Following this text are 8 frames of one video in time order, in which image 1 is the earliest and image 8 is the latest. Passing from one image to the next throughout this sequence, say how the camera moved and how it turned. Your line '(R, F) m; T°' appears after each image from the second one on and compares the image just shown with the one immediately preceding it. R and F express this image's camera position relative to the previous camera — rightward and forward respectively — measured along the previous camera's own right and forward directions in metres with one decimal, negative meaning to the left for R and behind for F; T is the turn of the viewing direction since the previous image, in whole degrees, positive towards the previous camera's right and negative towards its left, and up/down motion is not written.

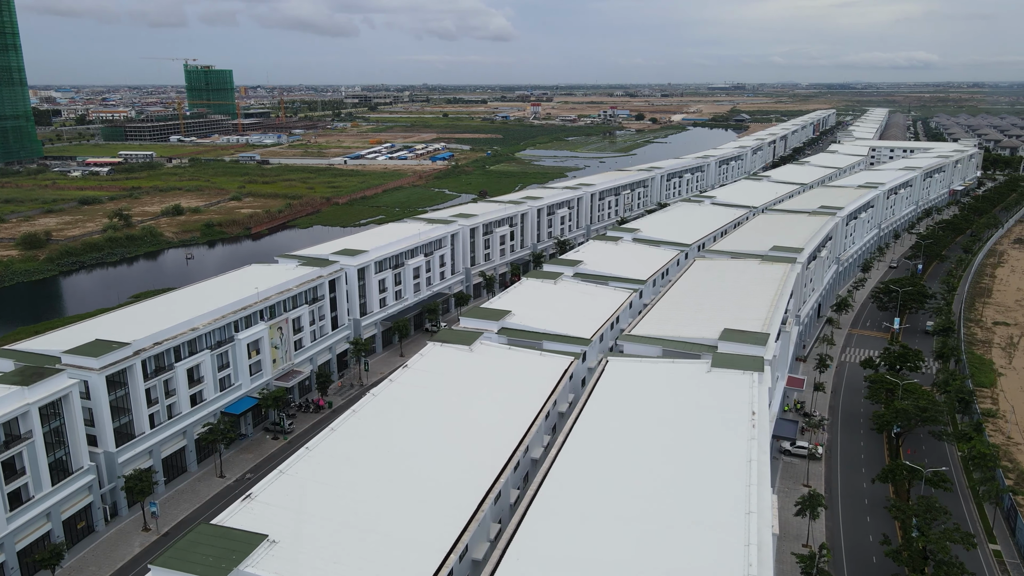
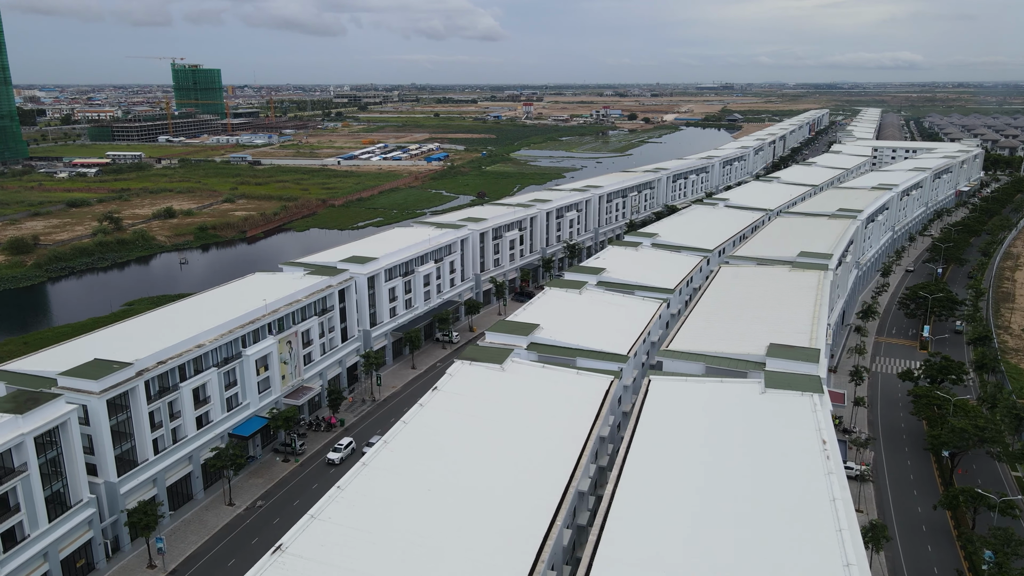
(-2.2, +2.7) m; +1°
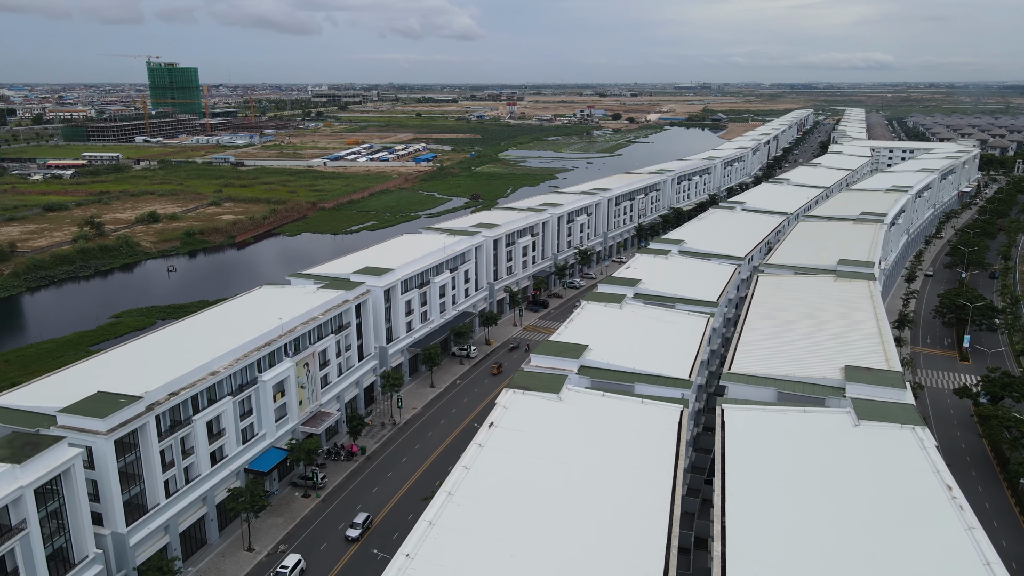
(-3.4, +3.6) m; +2°
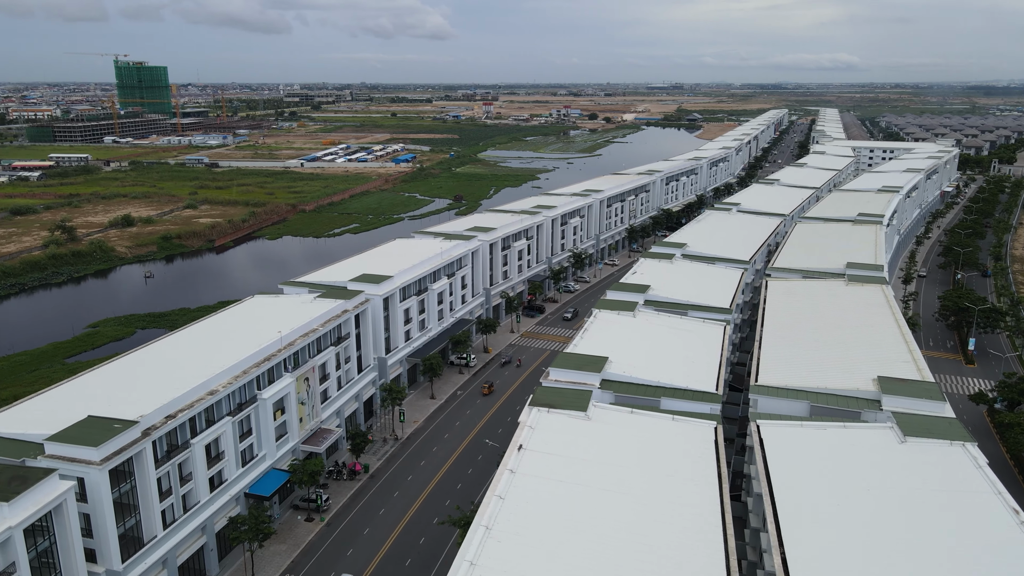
(-2.0, +1.9) m; +2°
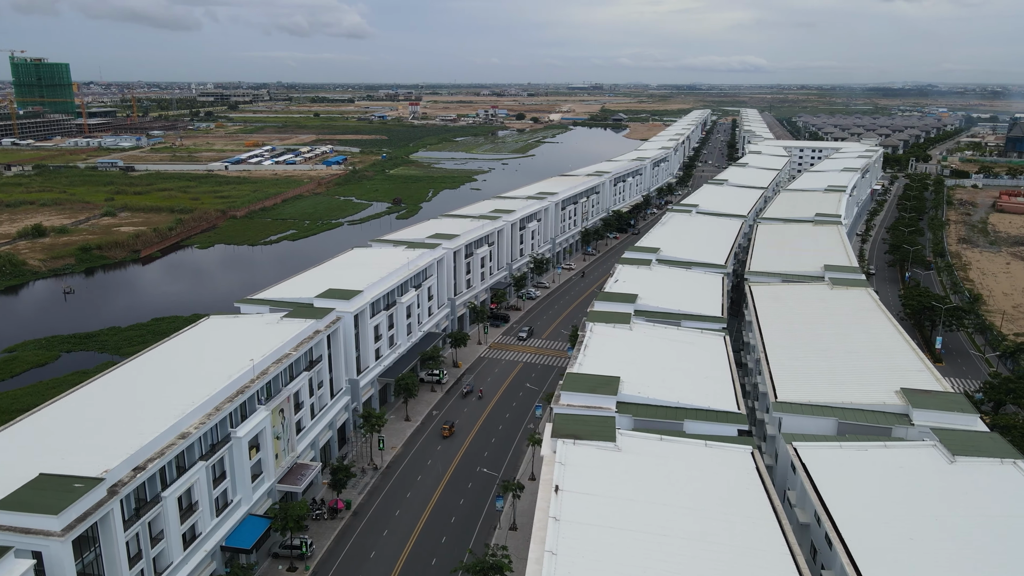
(-3.4, +3.1) m; +6°
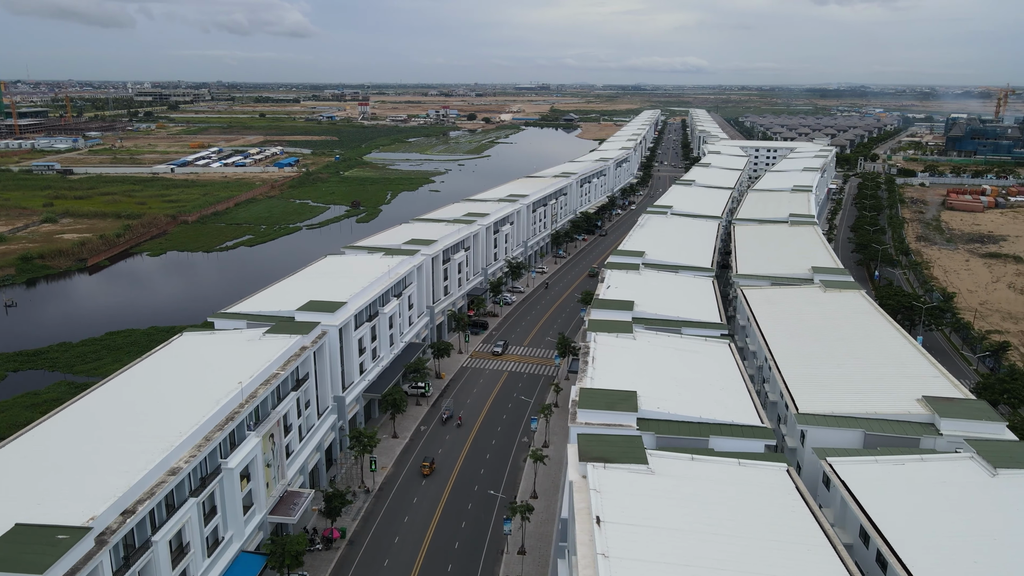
(-2.6, +2.0) m; +4°
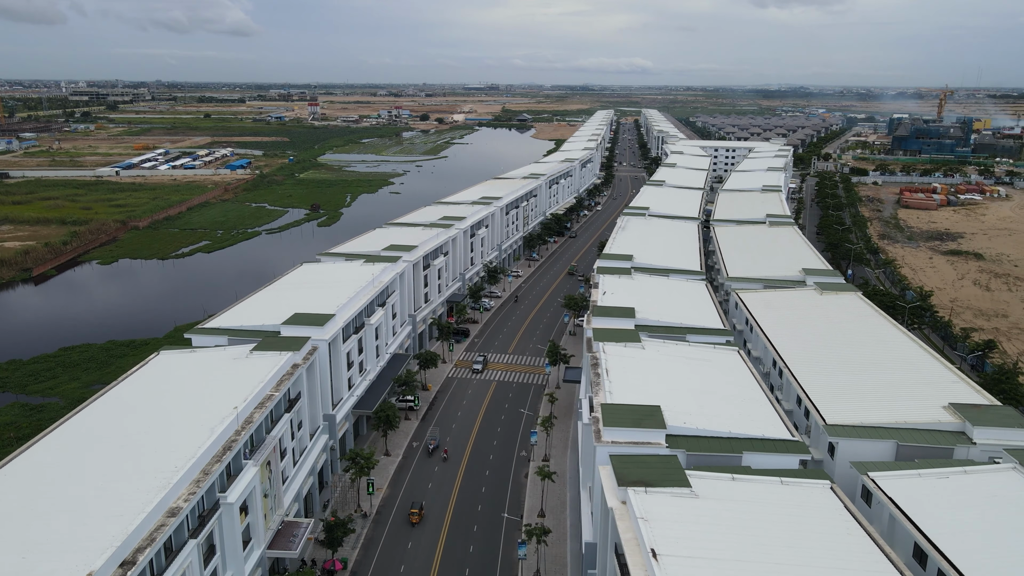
(-2.6, +1.9) m; +4°
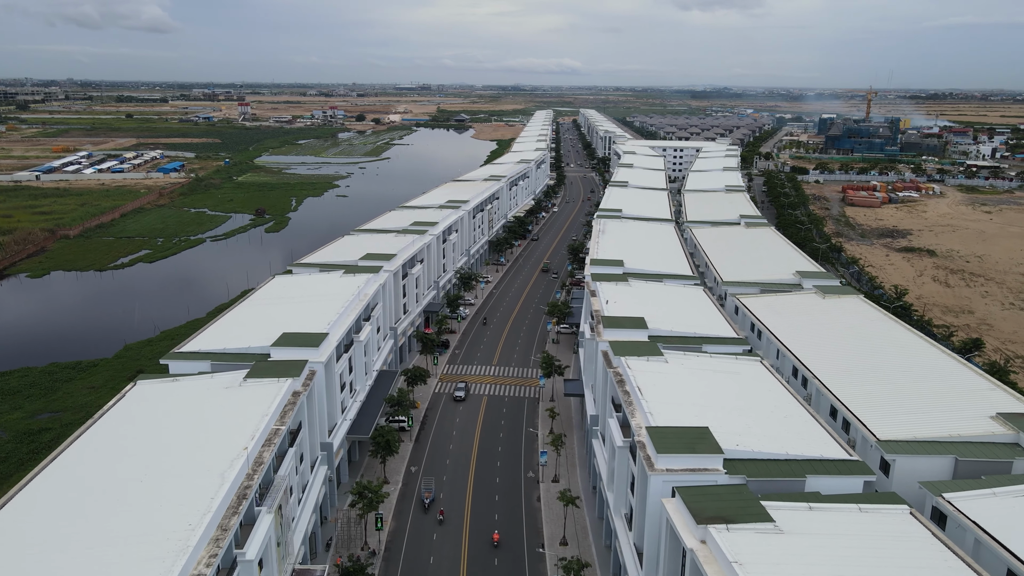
(-3.8, +2.7) m; +5°
